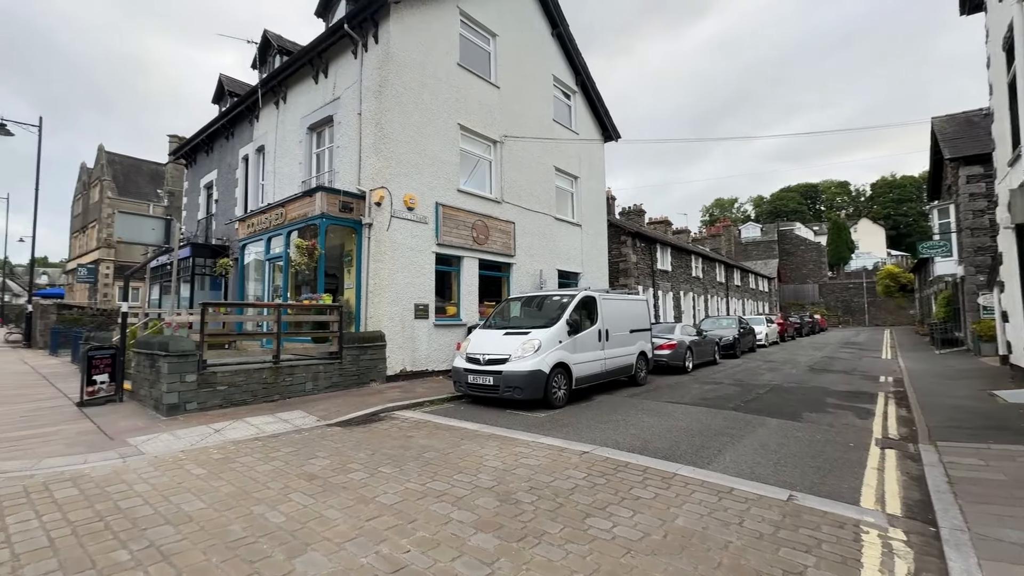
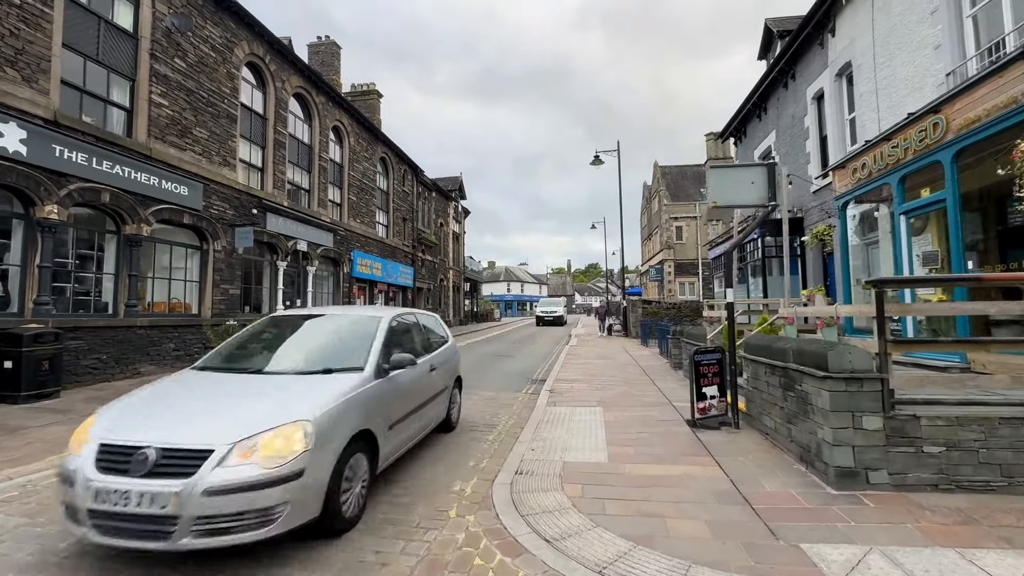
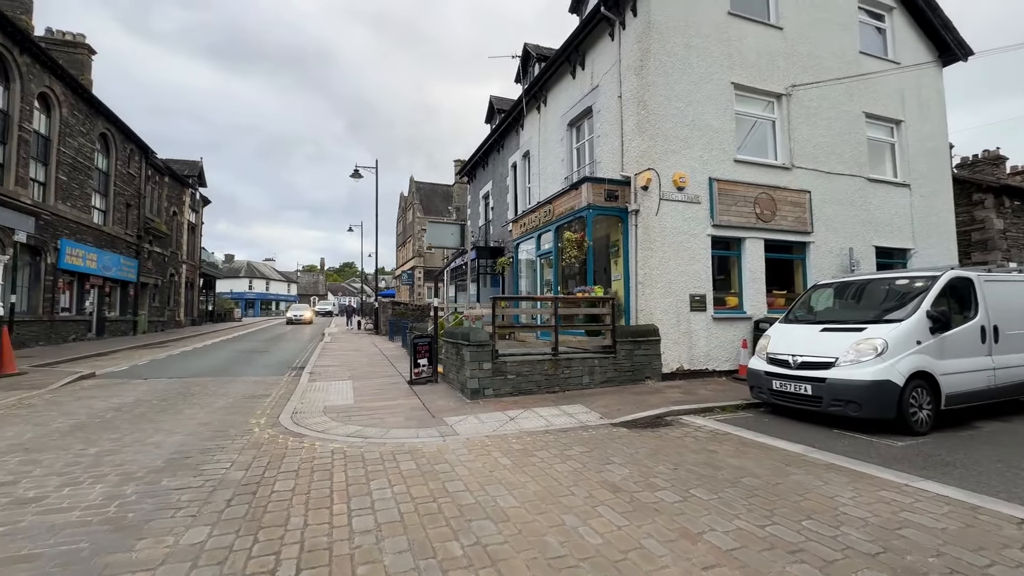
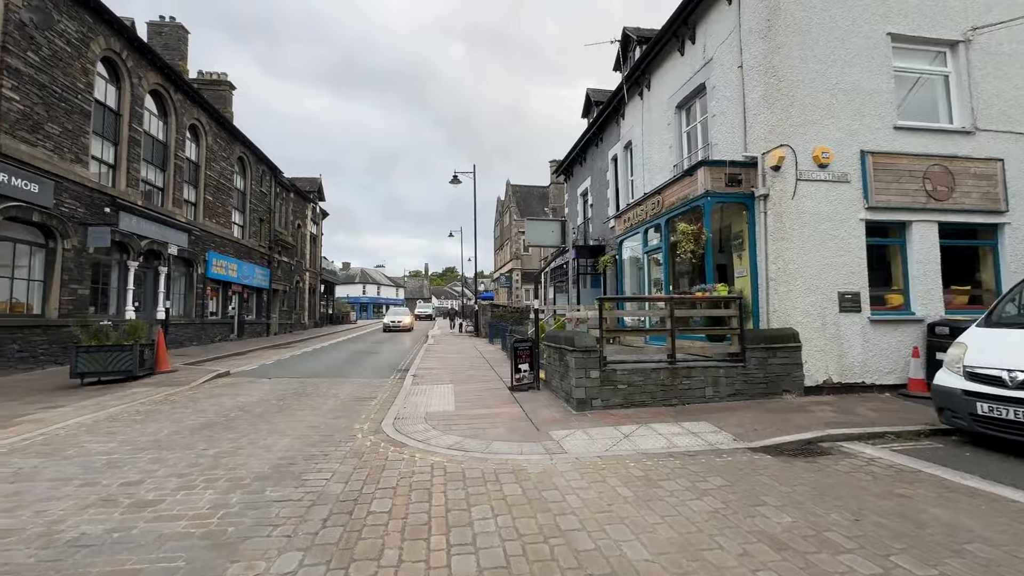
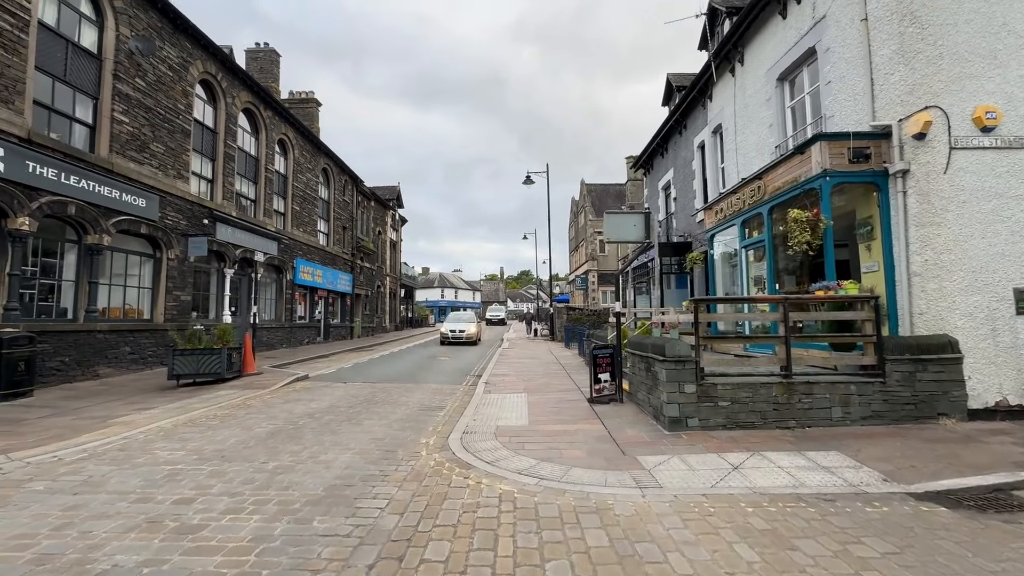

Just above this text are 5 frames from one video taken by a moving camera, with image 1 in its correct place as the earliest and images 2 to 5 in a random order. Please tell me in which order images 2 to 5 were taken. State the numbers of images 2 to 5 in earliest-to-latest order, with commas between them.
3, 4, 5, 2
